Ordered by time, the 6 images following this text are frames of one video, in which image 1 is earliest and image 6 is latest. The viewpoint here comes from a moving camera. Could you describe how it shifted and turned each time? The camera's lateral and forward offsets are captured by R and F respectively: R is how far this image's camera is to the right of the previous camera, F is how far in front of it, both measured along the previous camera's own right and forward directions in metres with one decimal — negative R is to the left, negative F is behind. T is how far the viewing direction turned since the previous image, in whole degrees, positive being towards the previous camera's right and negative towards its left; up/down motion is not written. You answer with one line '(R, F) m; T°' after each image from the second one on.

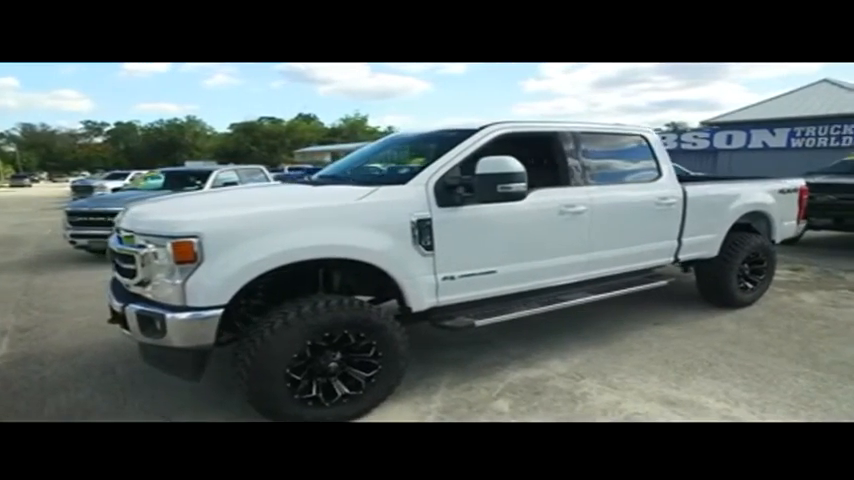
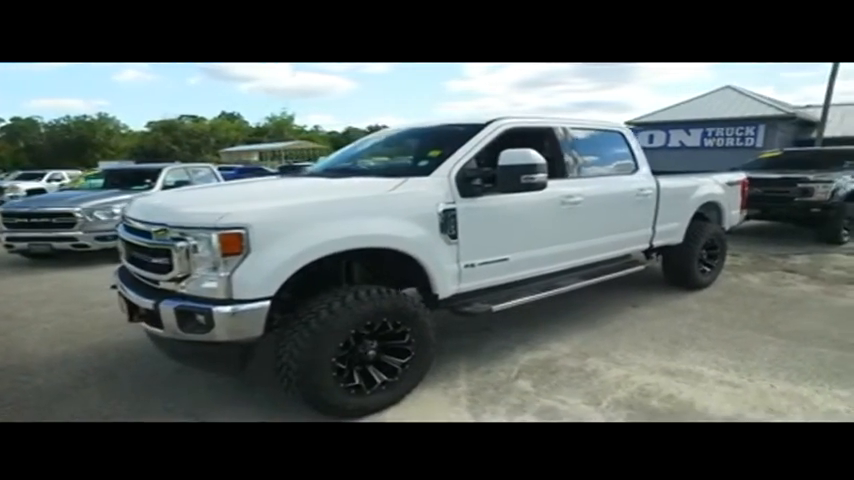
(-0.6, -0.1) m; +8°
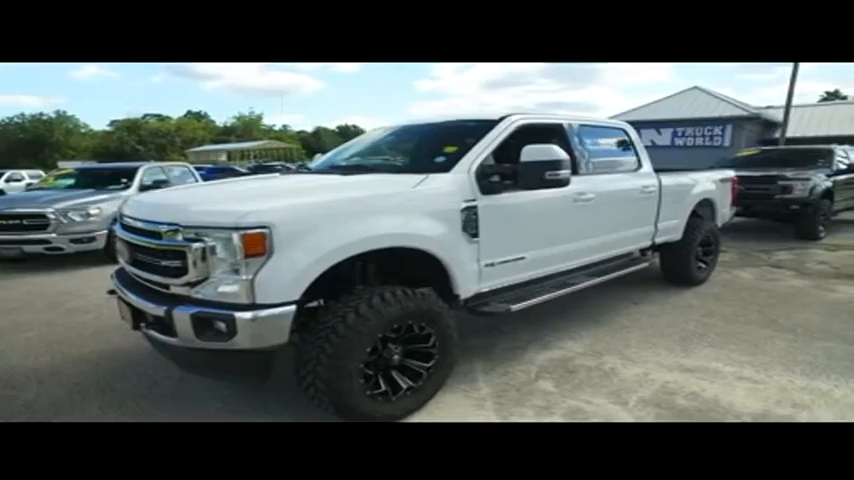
(-0.3, +0.1) m; +3°
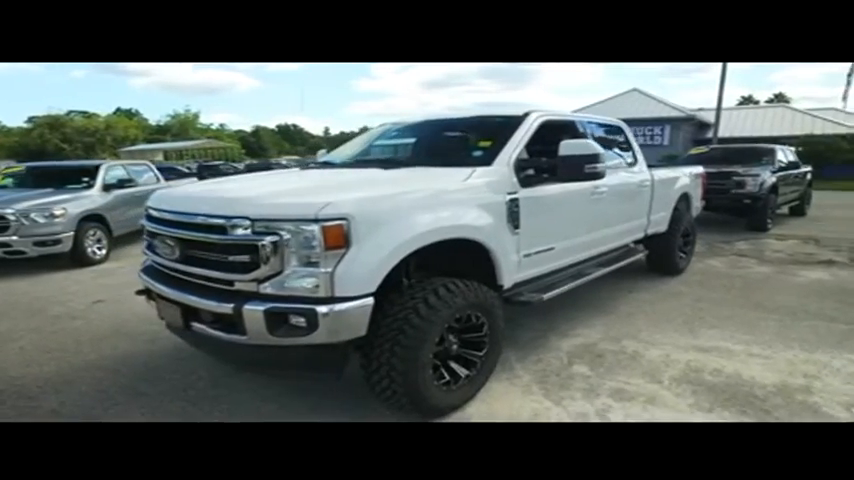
(-0.7, 0.0) m; +6°
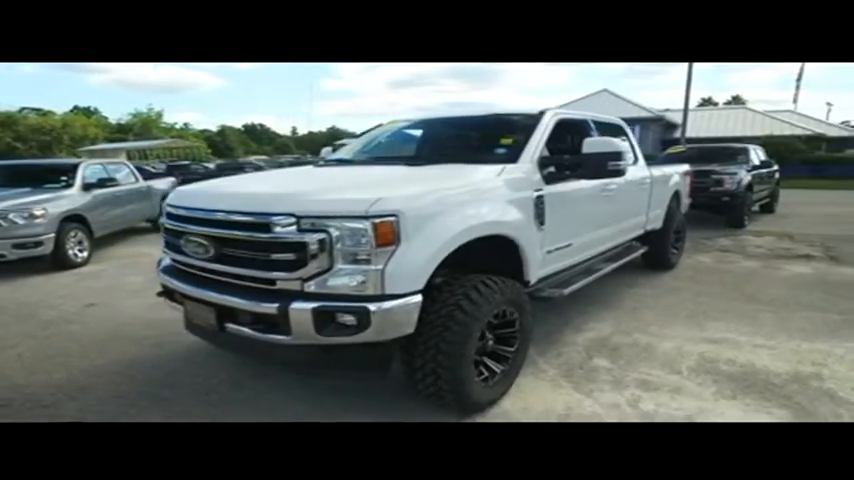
(-0.4, 0.0) m; +3°
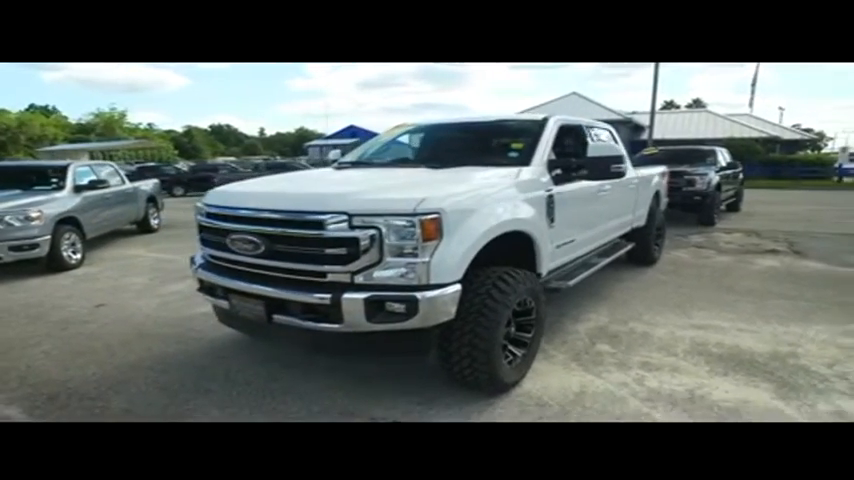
(-0.4, -0.3) m; +3°
